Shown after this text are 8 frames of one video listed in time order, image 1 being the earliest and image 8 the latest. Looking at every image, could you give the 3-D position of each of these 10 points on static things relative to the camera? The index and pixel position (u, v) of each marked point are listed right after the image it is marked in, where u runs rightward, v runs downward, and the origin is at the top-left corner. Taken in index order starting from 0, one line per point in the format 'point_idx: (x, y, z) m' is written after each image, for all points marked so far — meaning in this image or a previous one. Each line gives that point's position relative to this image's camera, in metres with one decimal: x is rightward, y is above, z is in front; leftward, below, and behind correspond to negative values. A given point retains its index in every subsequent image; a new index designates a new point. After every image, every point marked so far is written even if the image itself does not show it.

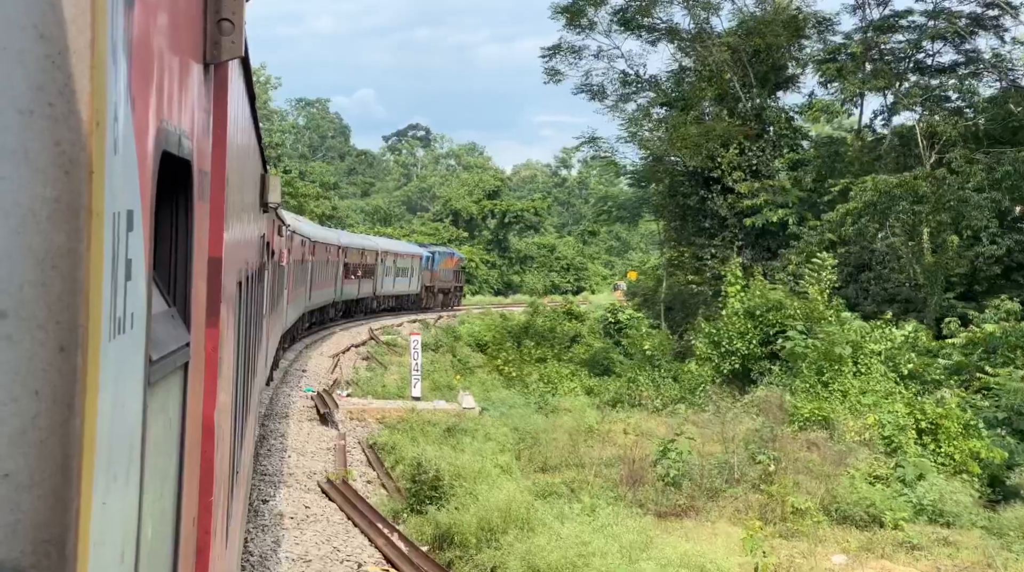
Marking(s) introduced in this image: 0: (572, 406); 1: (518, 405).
0: (+0.8, -1.5, +14.7) m
1: (+0.1, -1.5, +14.6) m
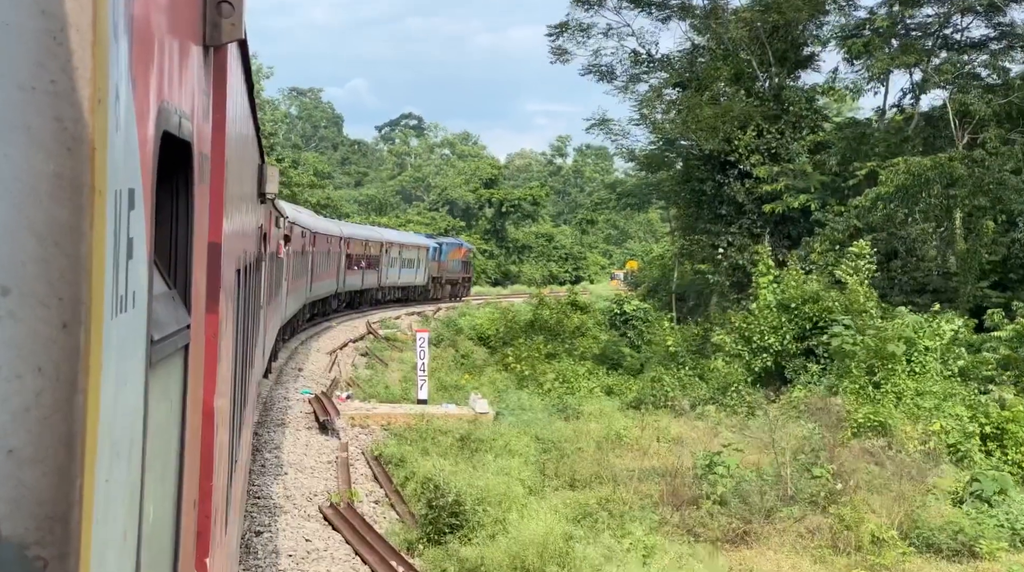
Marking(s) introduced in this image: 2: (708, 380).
0: (+1.0, -1.4, +13.5) m
1: (+0.3, -1.4, +13.4) m
2: (+2.4, -1.2, +14.8) m
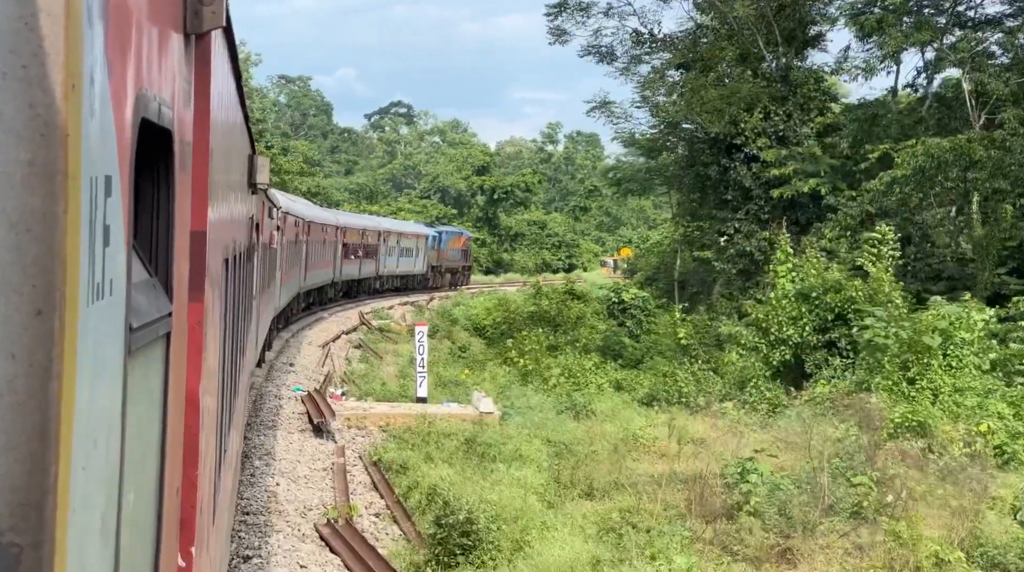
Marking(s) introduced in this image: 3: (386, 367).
0: (+1.0, -1.3, +12.7) m
1: (+0.4, -1.3, +12.6) m
2: (+2.4, -1.0, +14.0) m
3: (-2.1, -1.4, +20.2) m
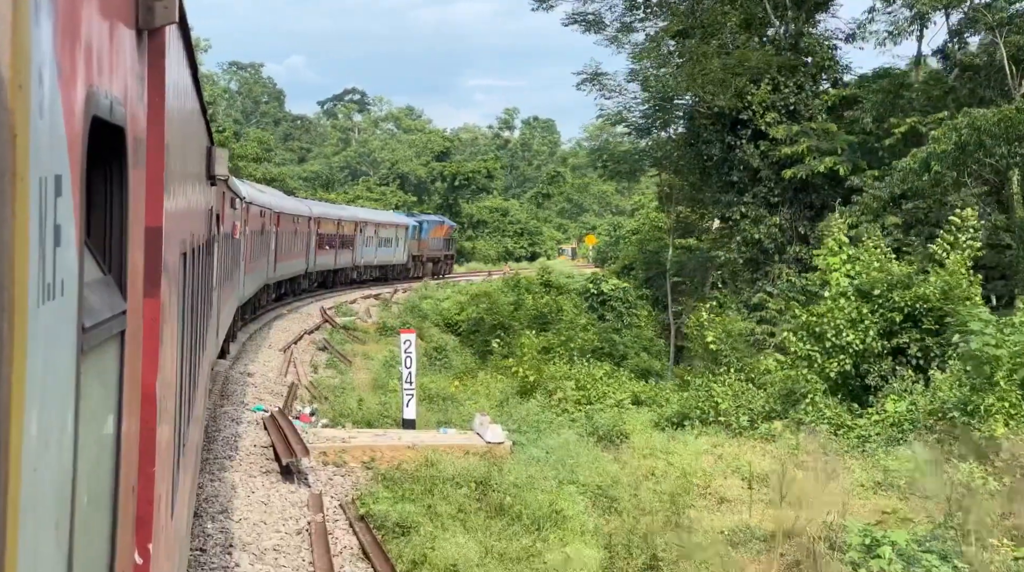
0: (+1.1, -1.3, +10.5) m
1: (+0.5, -1.3, +10.4) m
2: (+2.5, -1.0, +11.9) m
3: (-2.3, -1.3, +17.9) m
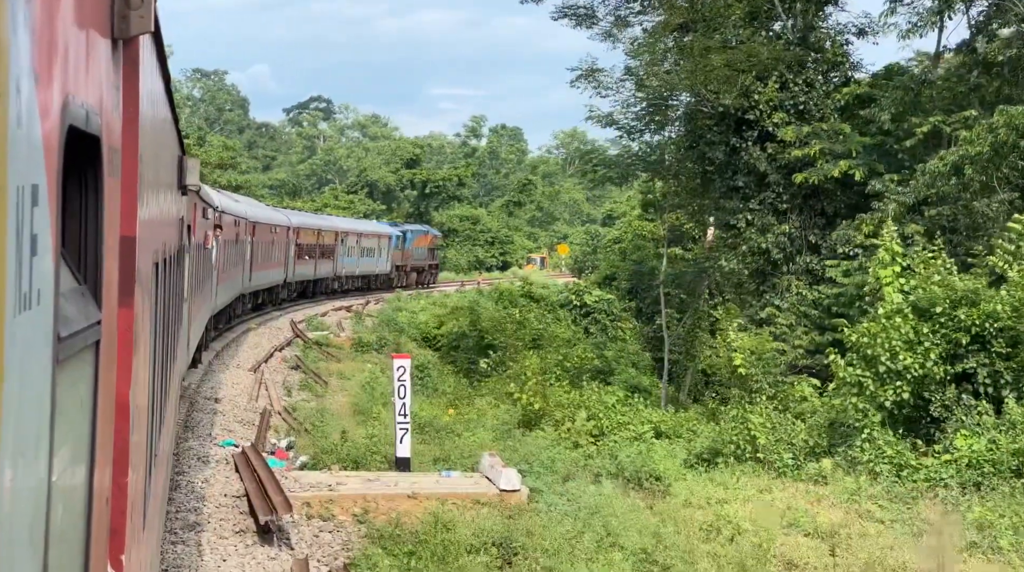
0: (+1.2, -1.4, +9.1) m
1: (+0.6, -1.4, +8.9) m
2: (+2.5, -1.1, +10.4) m
3: (-2.4, -1.5, +16.3) m
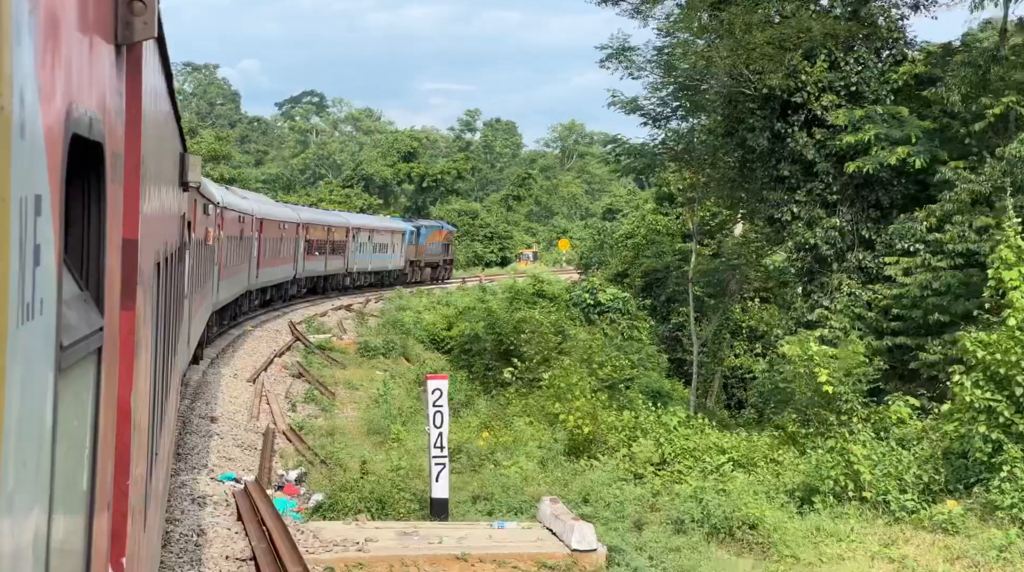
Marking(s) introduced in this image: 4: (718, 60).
0: (+1.6, -1.5, +7.4) m
1: (+1.0, -1.5, +7.2) m
2: (+2.9, -1.2, +8.8) m
3: (-2.0, -1.5, +14.7) m
4: (+2.9, +3.2, +17.2) m
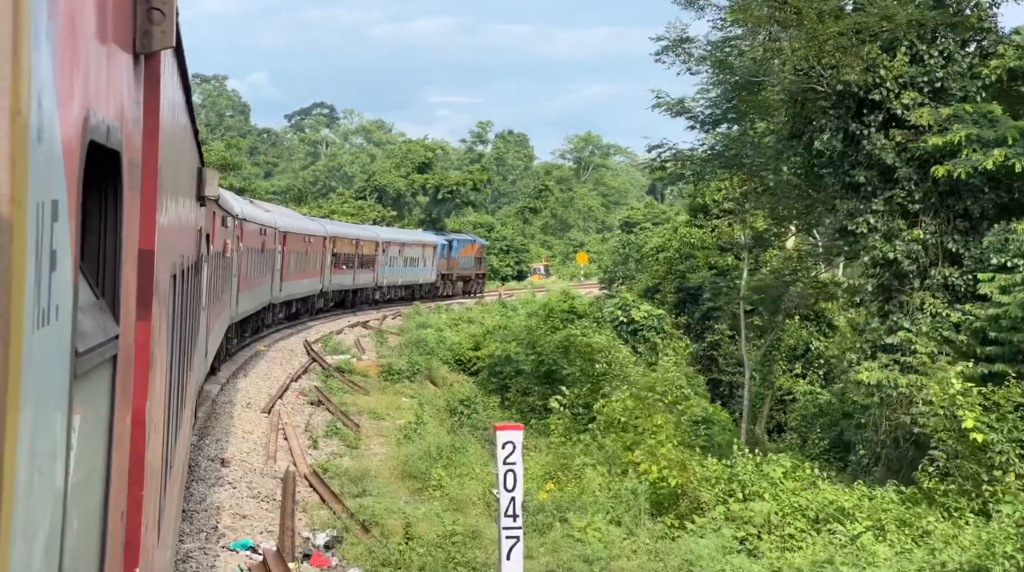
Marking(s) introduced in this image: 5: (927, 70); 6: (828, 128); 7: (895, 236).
0: (+2.1, -1.6, +5.6) m
1: (+1.5, -1.6, +5.5) m
2: (+3.4, -1.3, +7.0) m
3: (-1.5, -1.7, +12.9) m
4: (+3.5, +2.9, +15.5) m
5: (+5.1, +2.7, +14.9) m
6: (+4.1, +2.1, +15.8) m
7: (+4.8, +0.7, +15.2) m
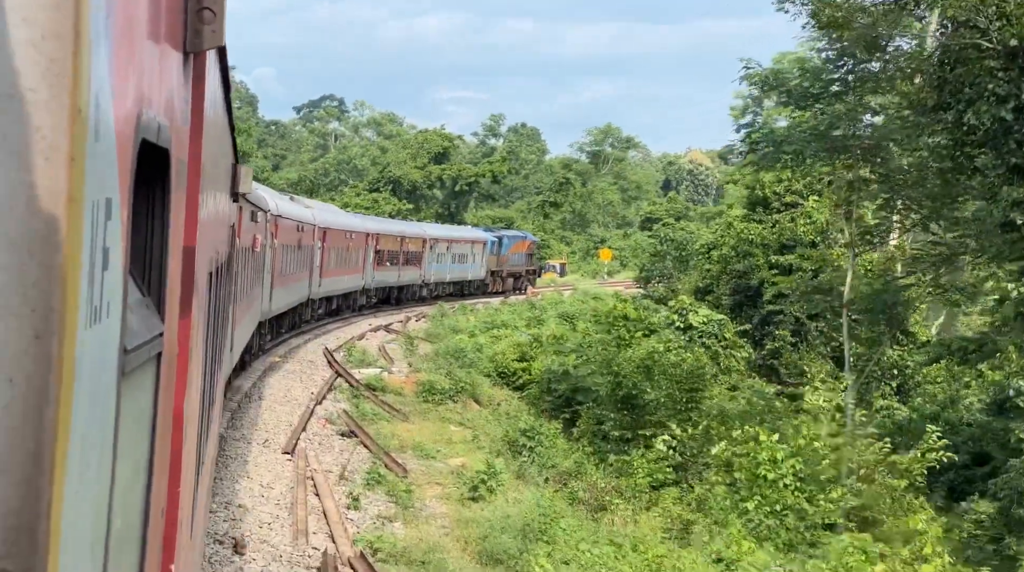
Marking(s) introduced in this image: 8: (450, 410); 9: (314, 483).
0: (+2.9, -1.7, +2.5) m
1: (+2.3, -1.7, +2.3) m
2: (+4.2, -1.4, +3.9) m
3: (-0.7, -1.8, +9.8) m
4: (+4.3, +2.9, +12.3) m
5: (+6.0, +2.6, +11.7) m
6: (+4.9, +2.0, +12.6) m
7: (+5.7, +0.6, +12.0) m
8: (-0.8, -1.6, +15.9) m
9: (-1.6, -1.6, +9.8) m
